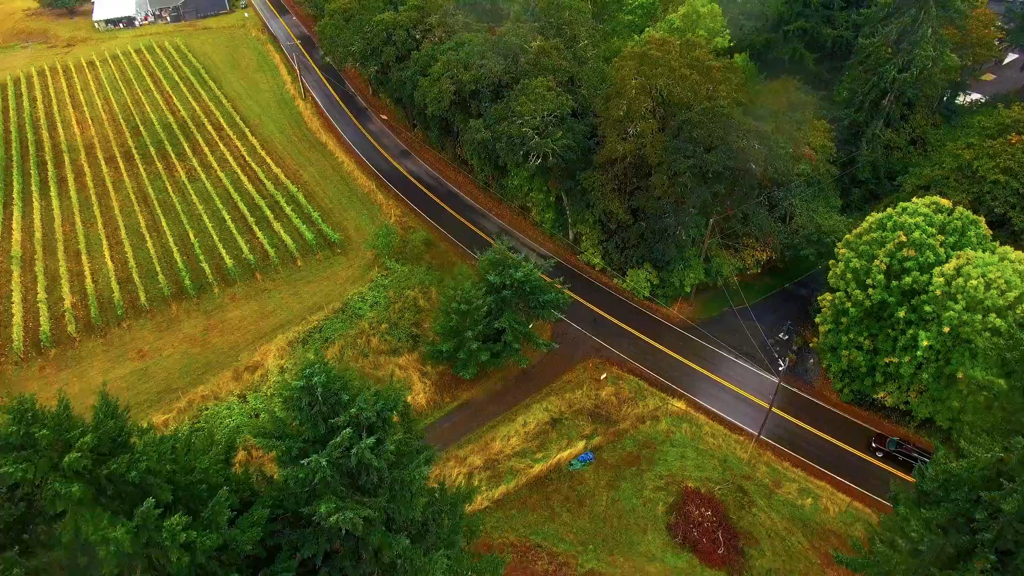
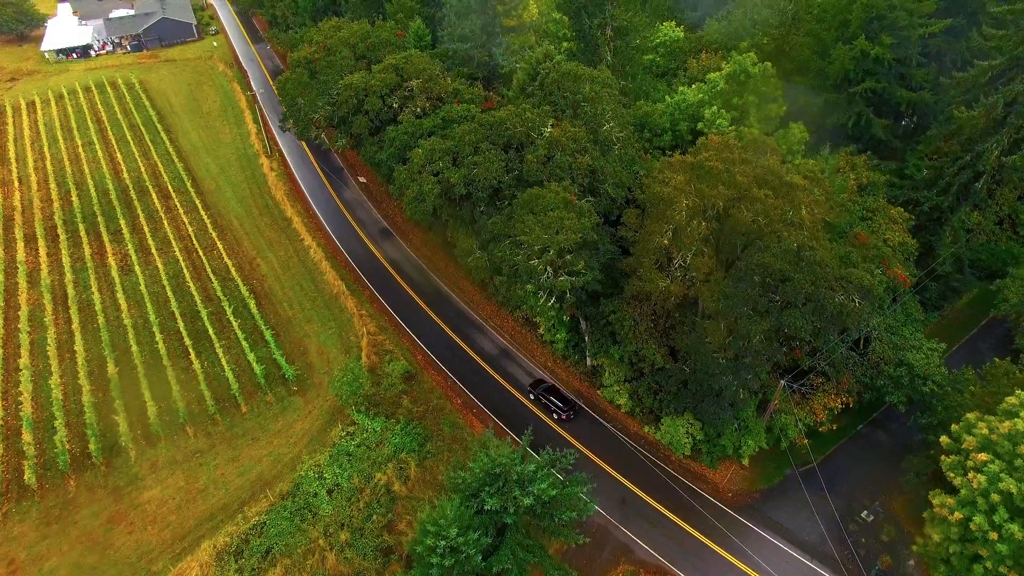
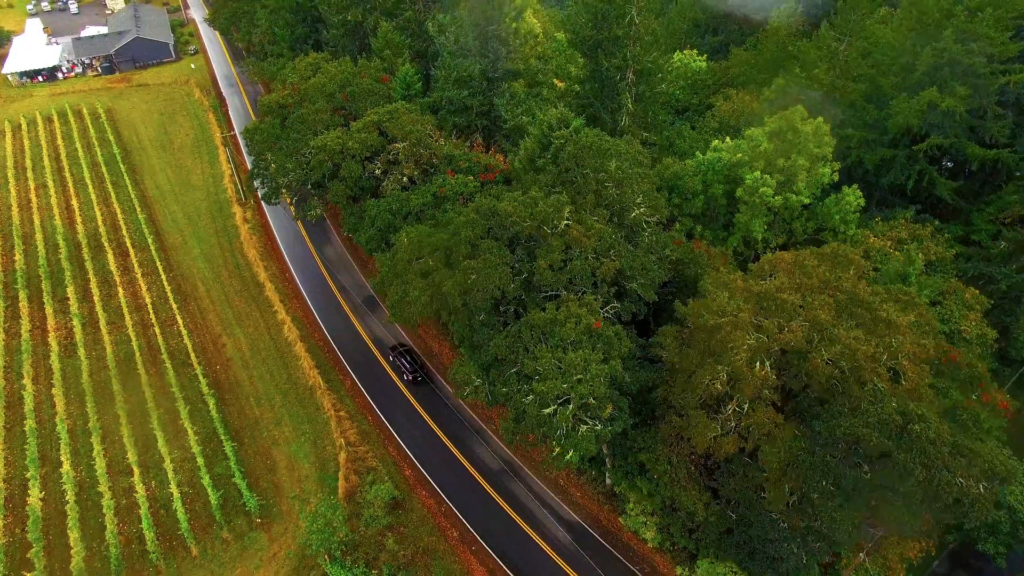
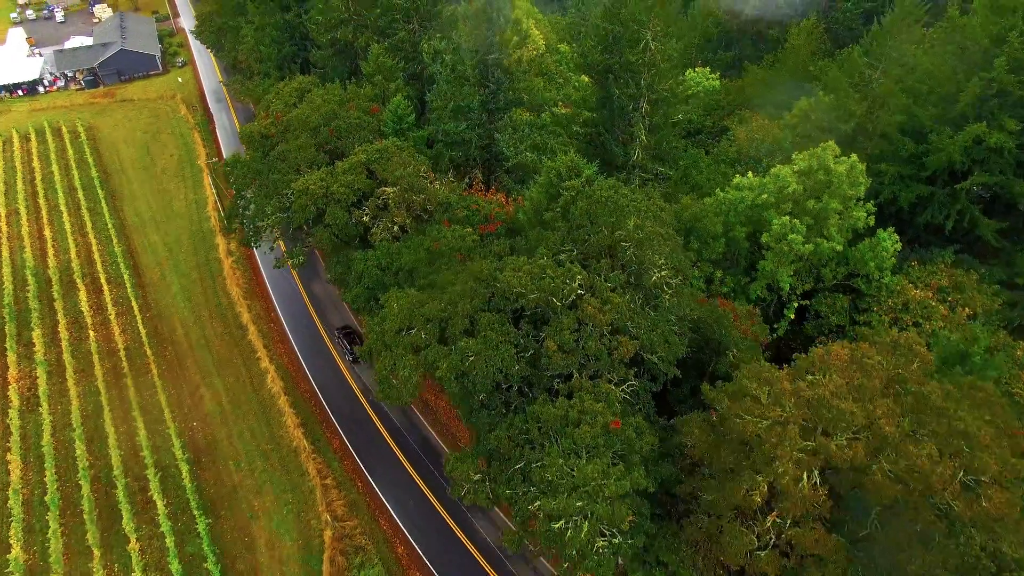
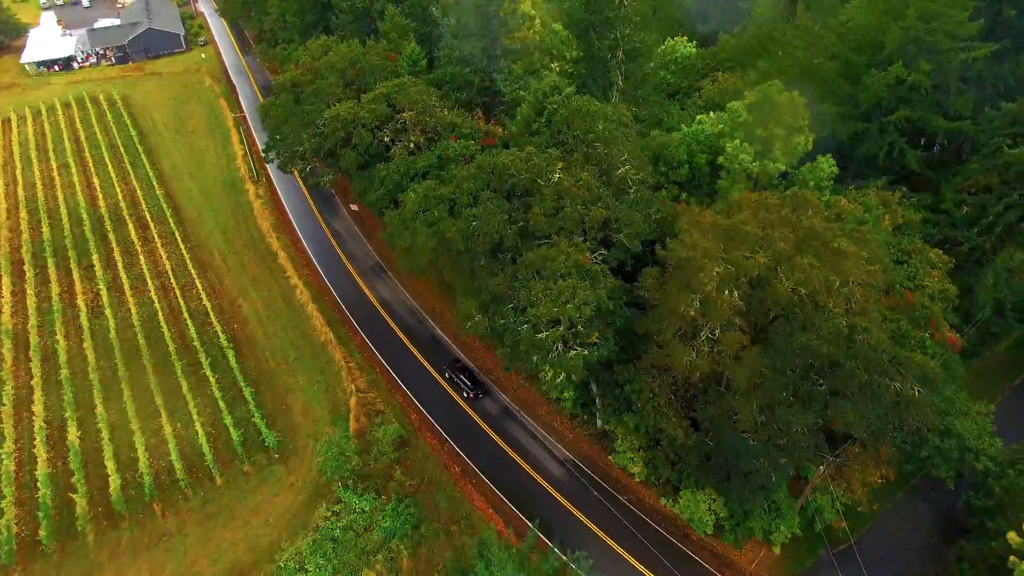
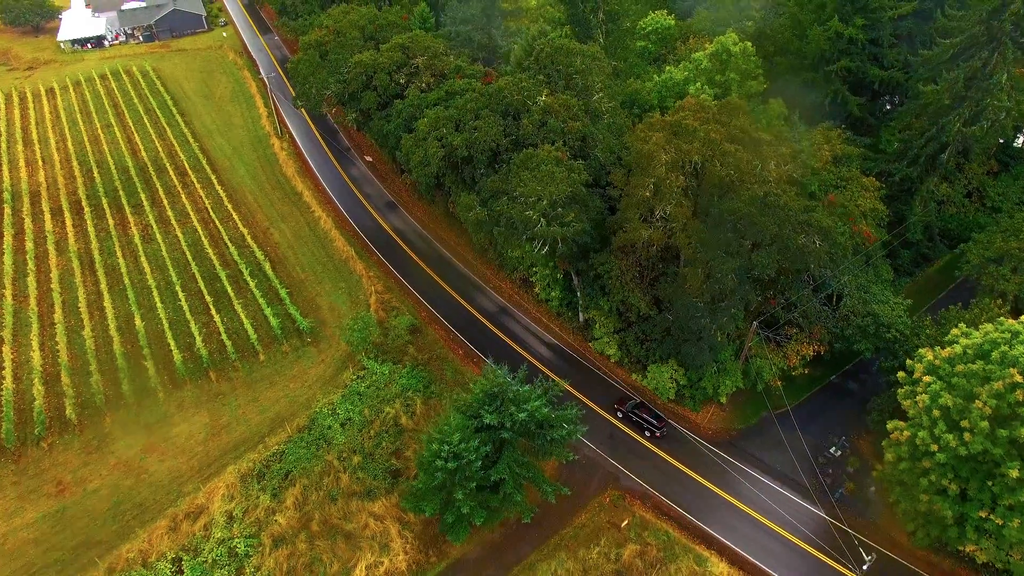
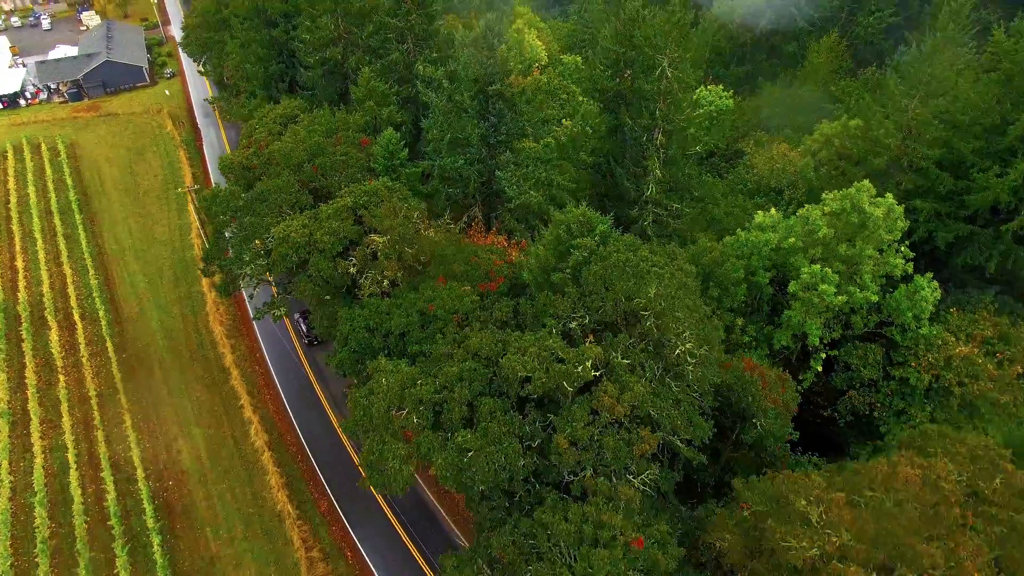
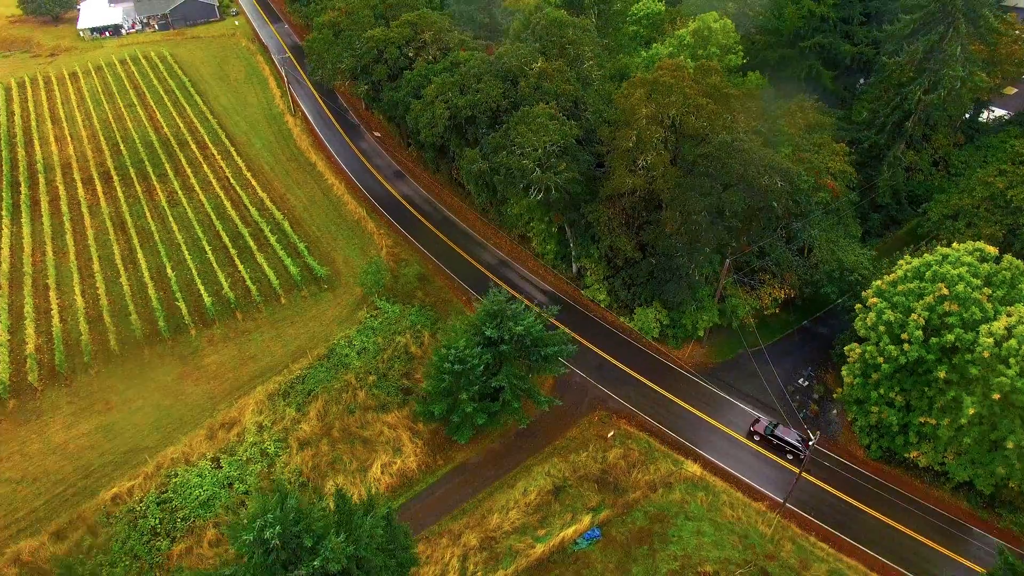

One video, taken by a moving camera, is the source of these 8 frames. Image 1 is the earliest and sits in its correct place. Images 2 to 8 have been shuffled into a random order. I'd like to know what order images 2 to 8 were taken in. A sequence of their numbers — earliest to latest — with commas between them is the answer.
8, 6, 2, 5, 3, 4, 7
